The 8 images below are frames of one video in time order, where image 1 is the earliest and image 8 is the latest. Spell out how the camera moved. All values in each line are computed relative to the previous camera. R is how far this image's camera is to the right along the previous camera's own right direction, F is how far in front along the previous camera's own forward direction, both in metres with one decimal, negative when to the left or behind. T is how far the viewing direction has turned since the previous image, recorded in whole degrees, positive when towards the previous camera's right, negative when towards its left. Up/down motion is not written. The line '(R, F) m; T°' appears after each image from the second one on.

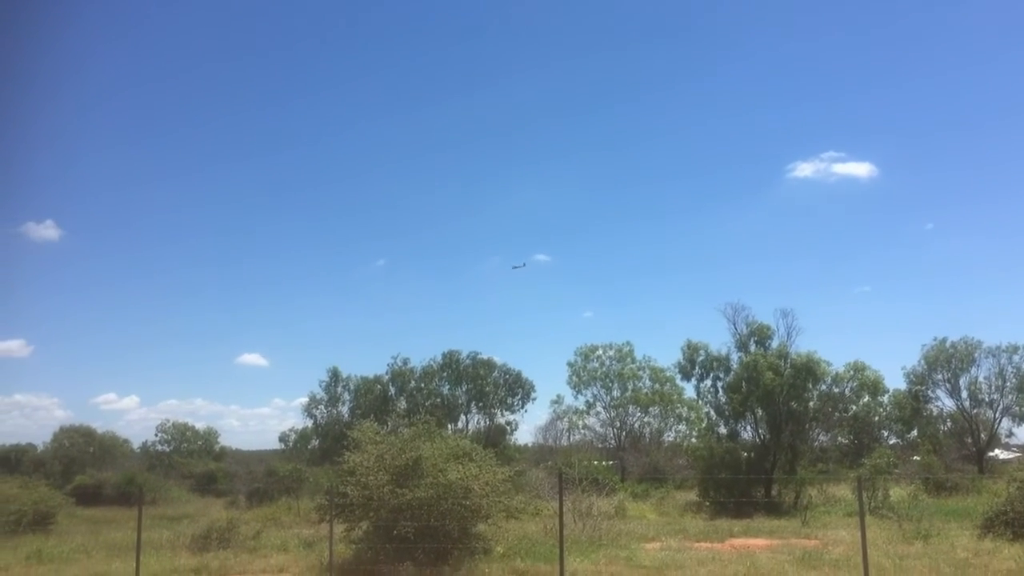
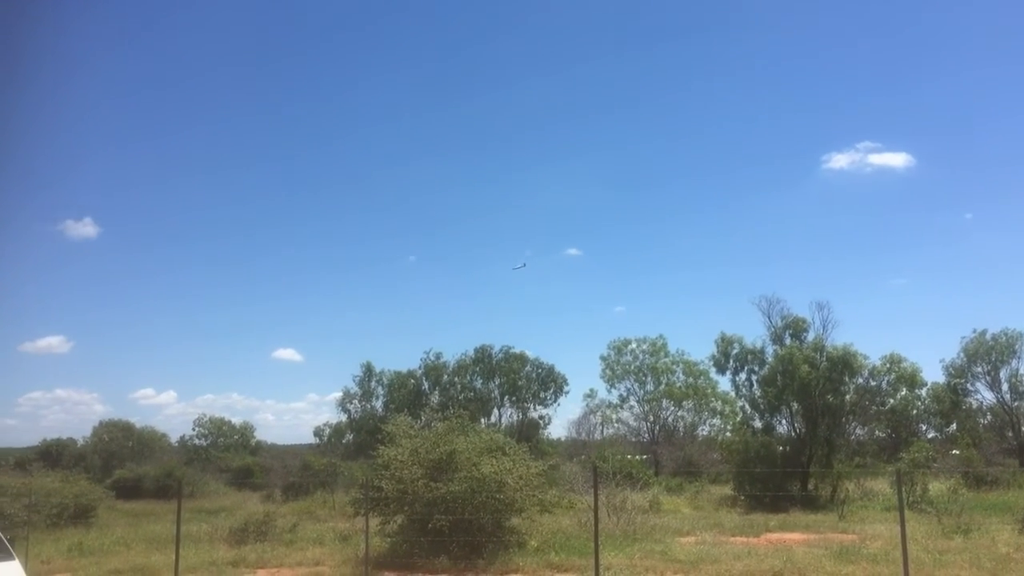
(-0.3, 0.0) m; -2°
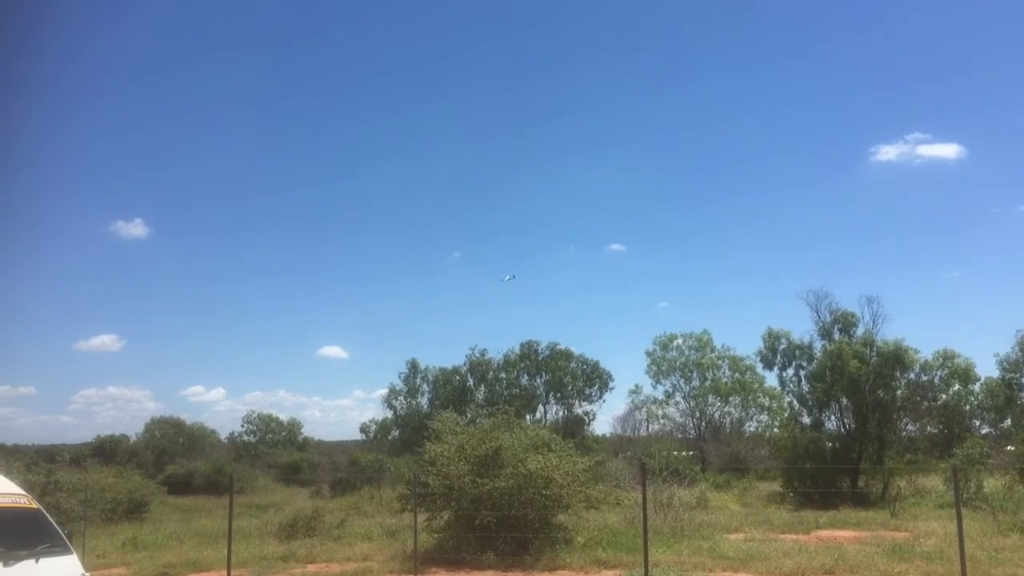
(-0.5, 0.0) m; -2°
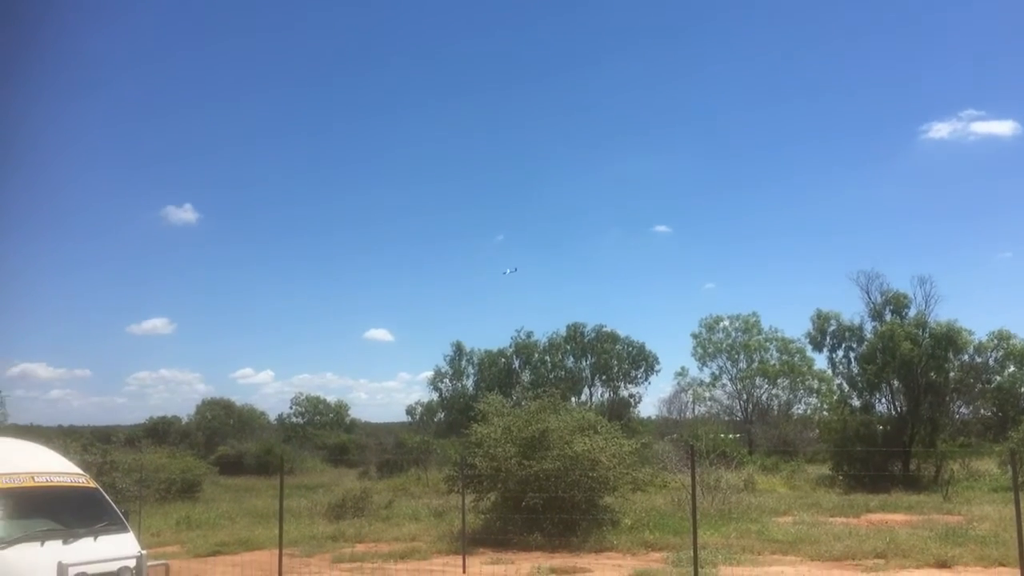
(-0.5, 0.0) m; -2°
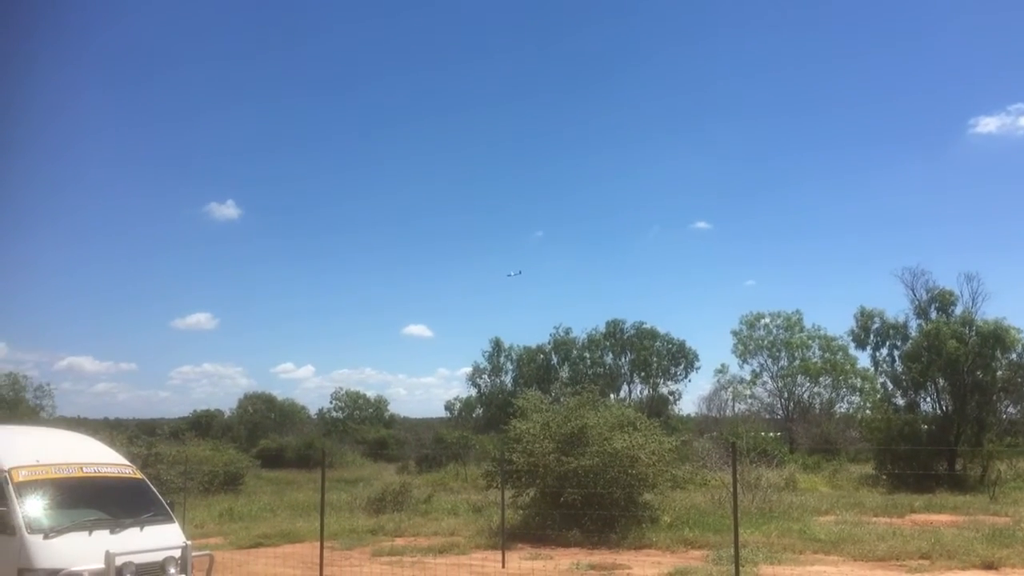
(-0.4, 0.0) m; -2°
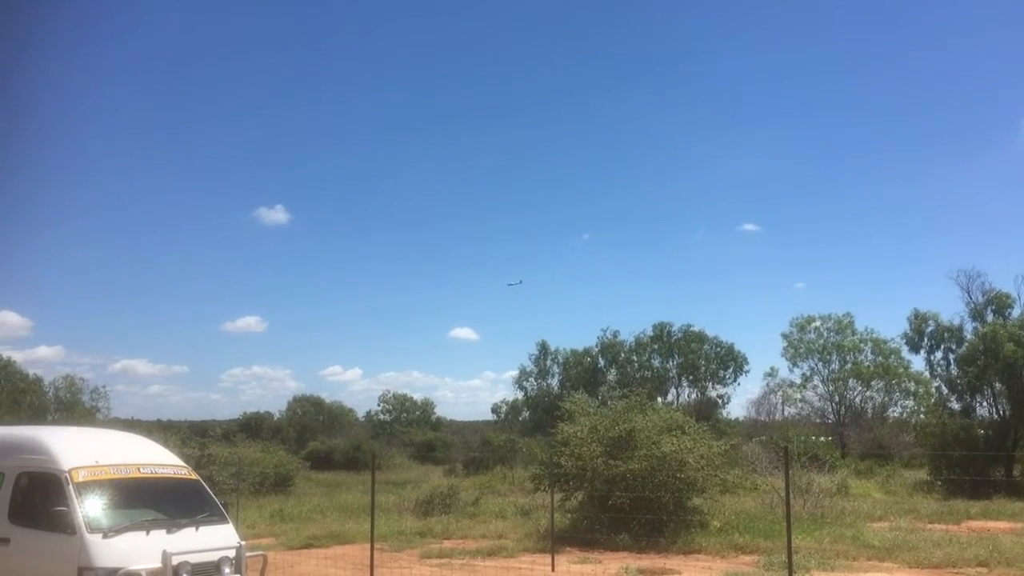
(-0.6, 0.0) m; -2°
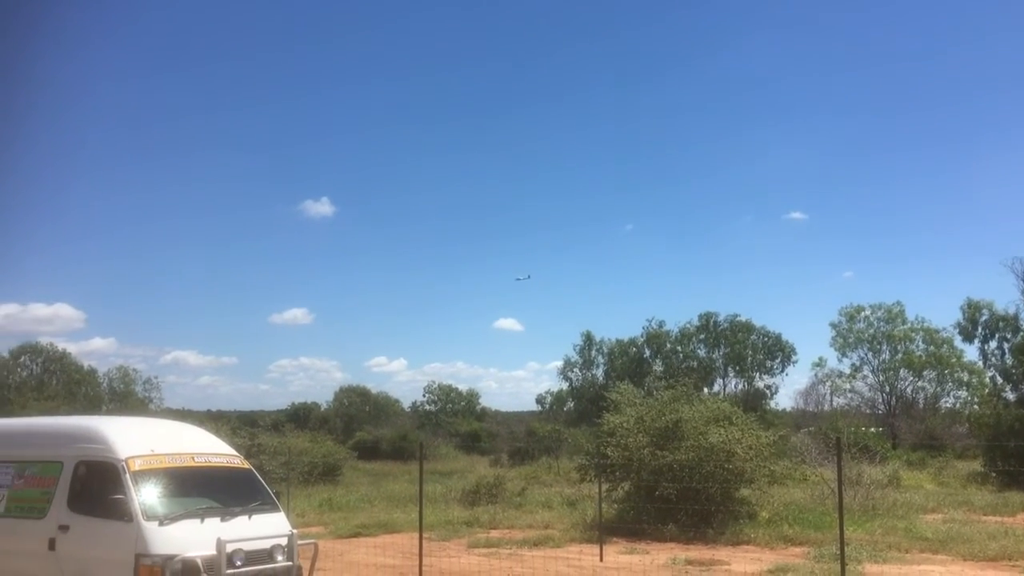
(-0.5, 0.0) m; -2°
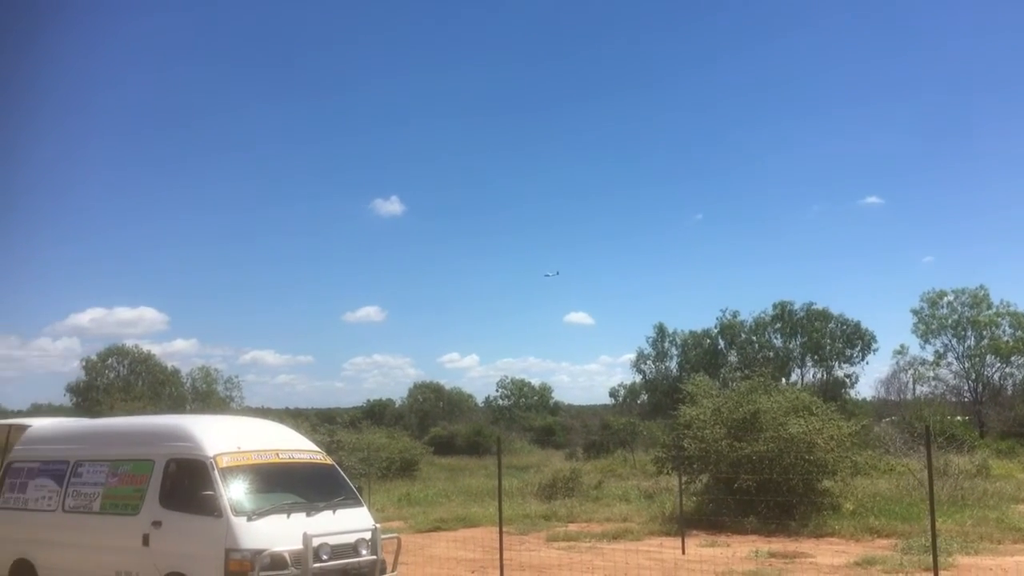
(-0.9, -0.1) m; -3°
